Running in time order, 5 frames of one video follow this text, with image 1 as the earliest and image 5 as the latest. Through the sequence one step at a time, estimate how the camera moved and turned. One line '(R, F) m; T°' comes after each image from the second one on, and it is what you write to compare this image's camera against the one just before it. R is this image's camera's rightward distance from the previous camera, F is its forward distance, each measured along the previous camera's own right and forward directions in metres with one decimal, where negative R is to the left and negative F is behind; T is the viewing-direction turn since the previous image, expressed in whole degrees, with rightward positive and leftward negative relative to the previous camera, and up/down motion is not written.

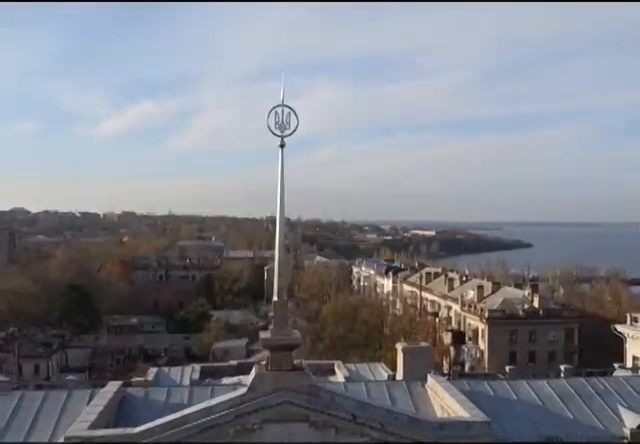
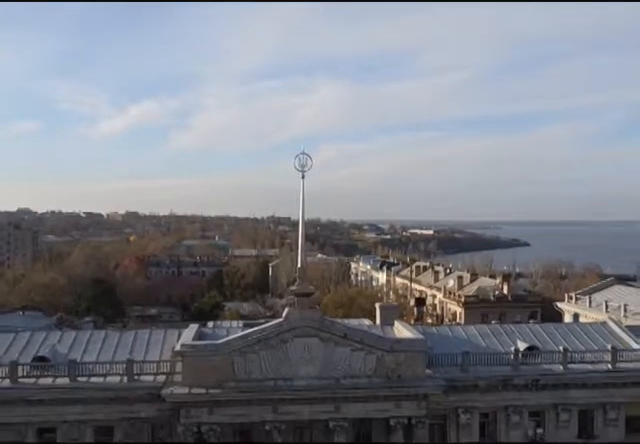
(-0.1, -8.9) m; 0°
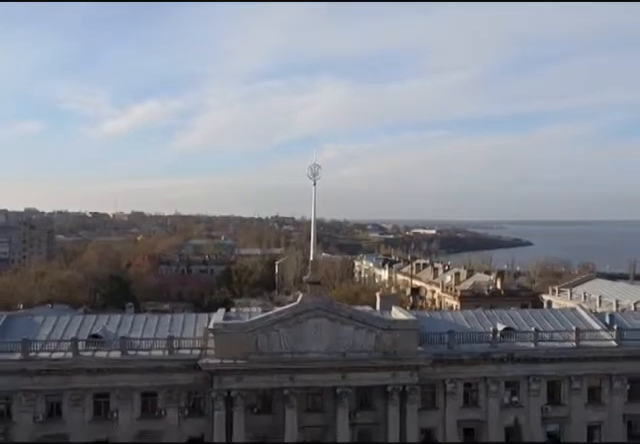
(-0.2, -4.3) m; 0°
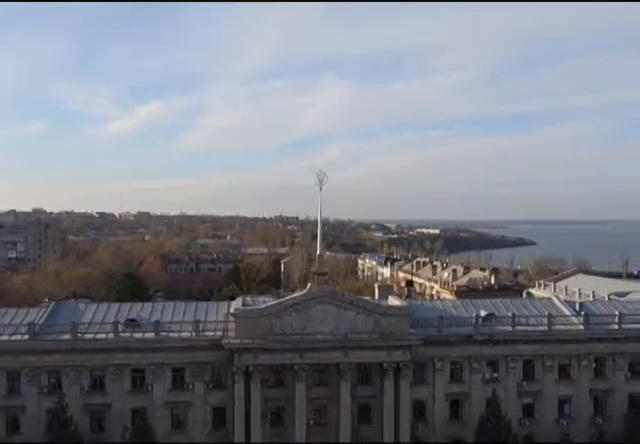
(0.0, -4.2) m; 0°
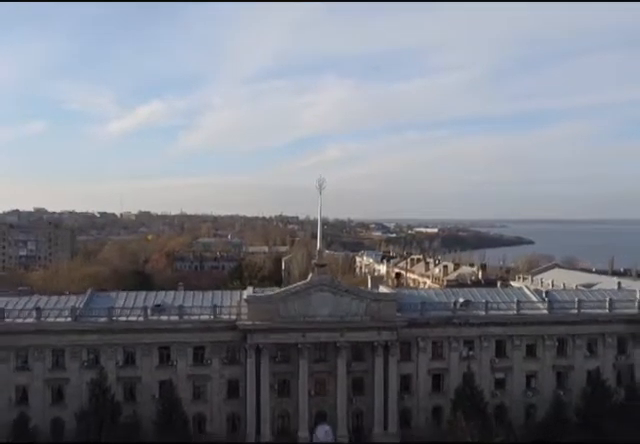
(0.0, -5.0) m; 0°
